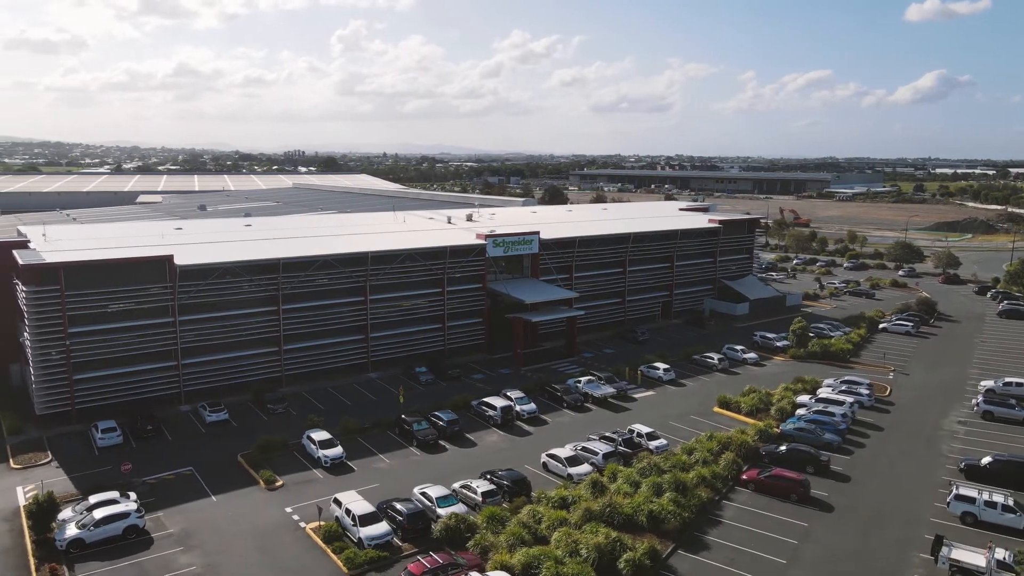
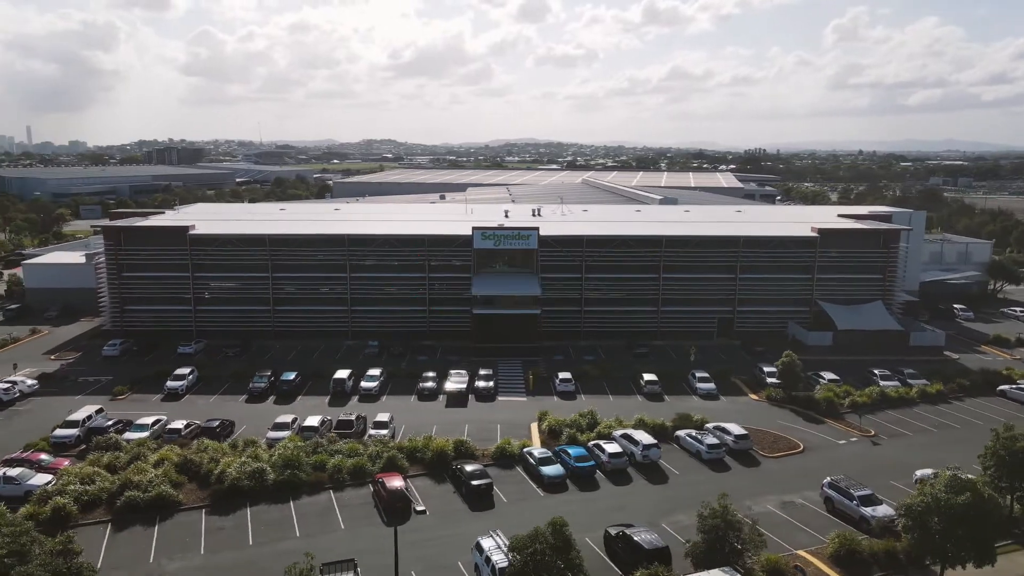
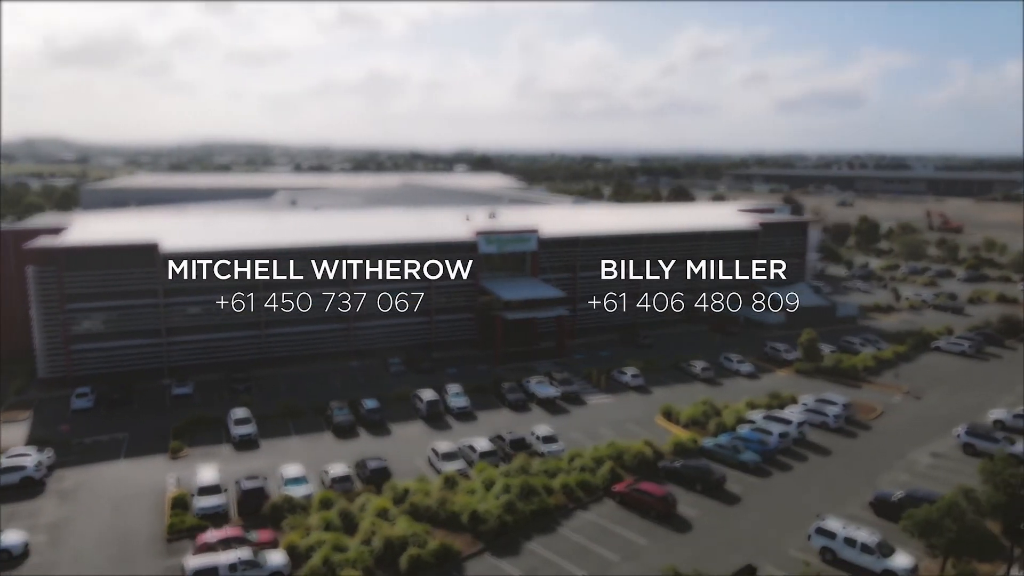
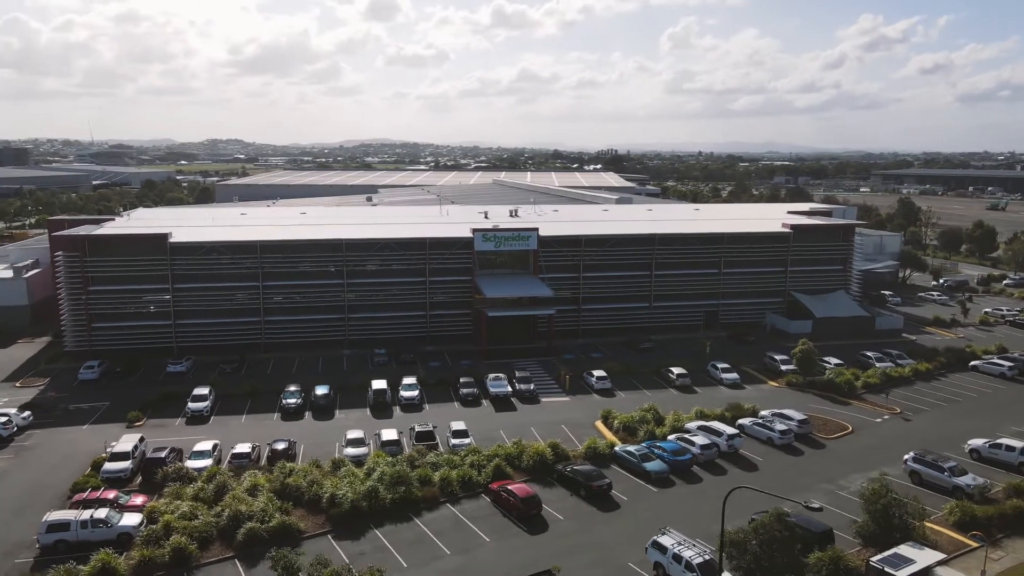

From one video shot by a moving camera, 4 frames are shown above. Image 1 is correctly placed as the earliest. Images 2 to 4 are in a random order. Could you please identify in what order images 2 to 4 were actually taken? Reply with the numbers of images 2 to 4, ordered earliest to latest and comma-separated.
3, 4, 2
